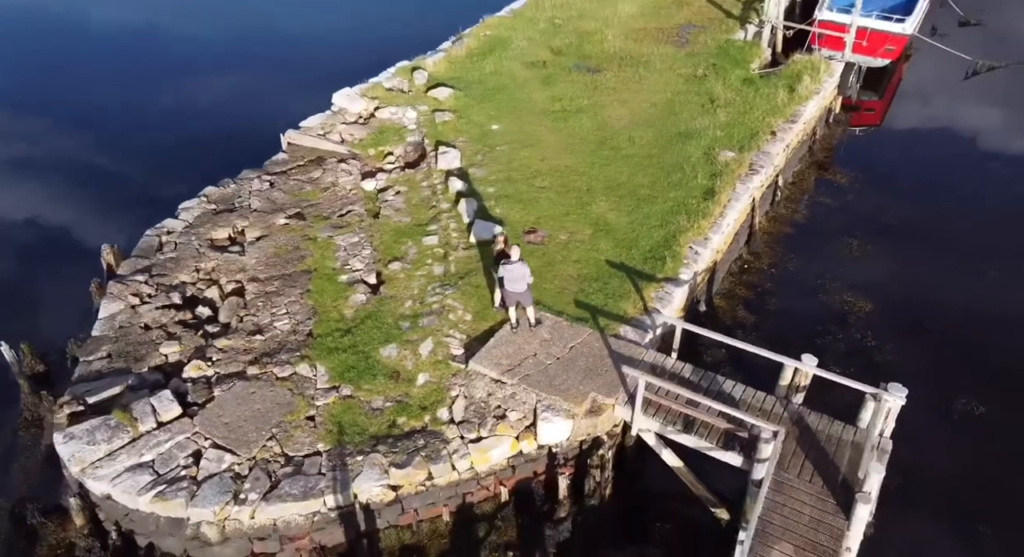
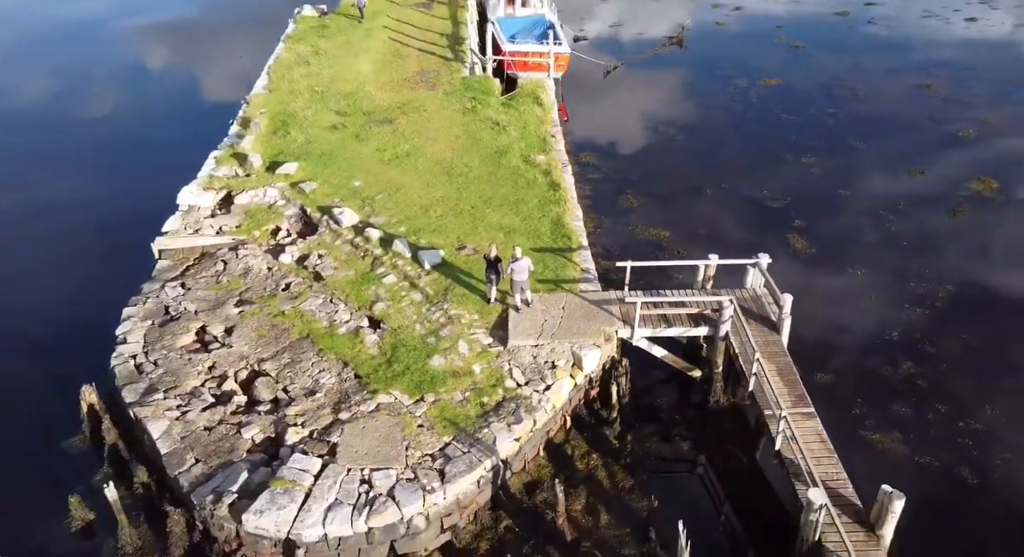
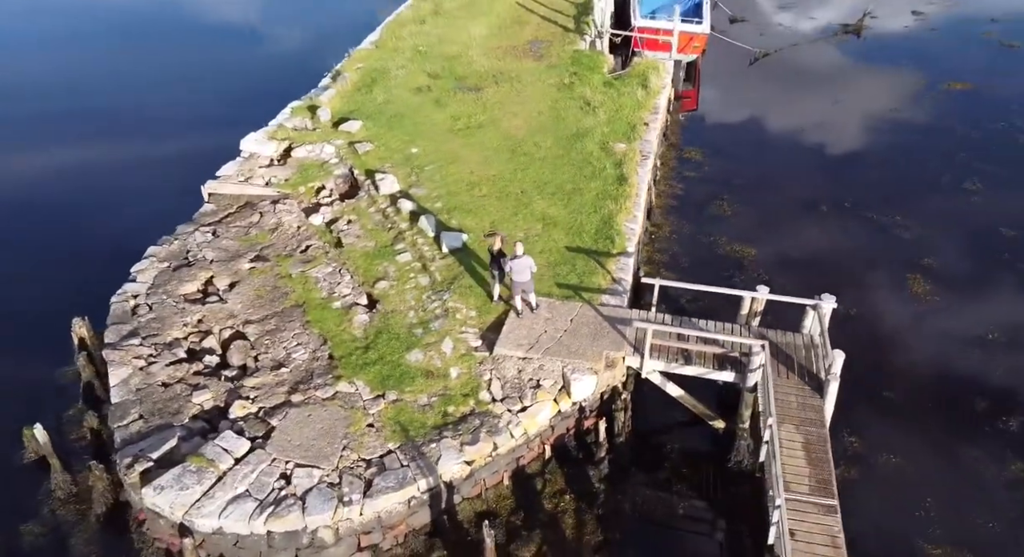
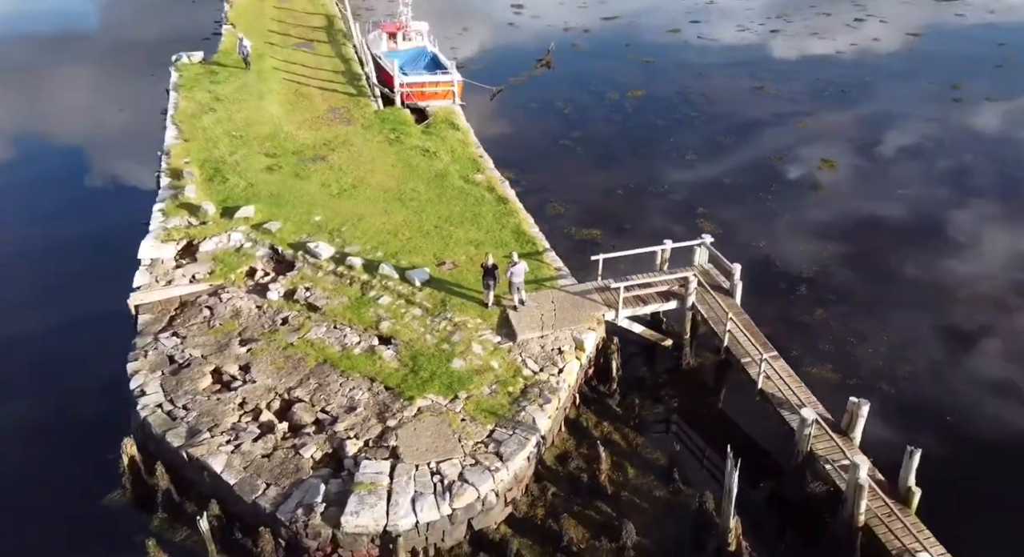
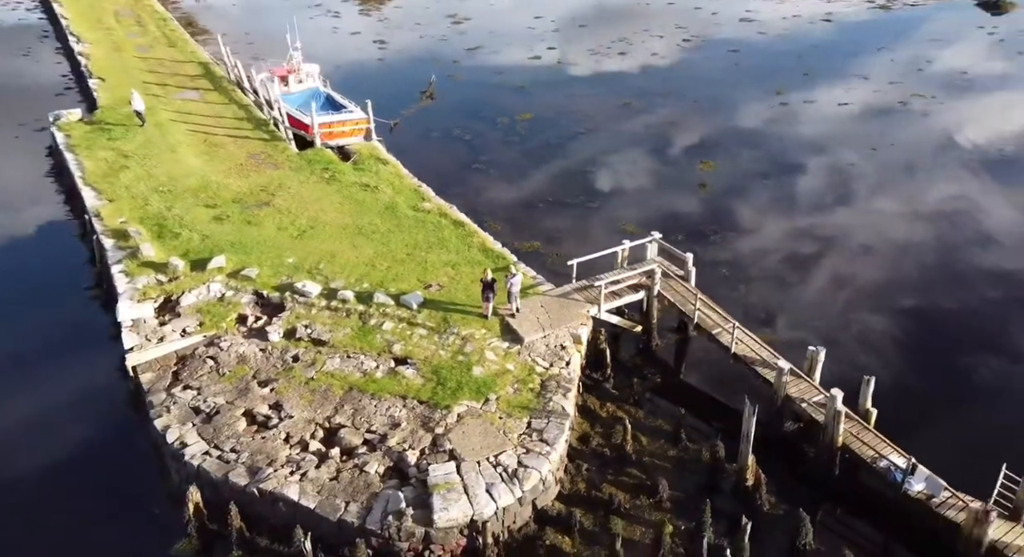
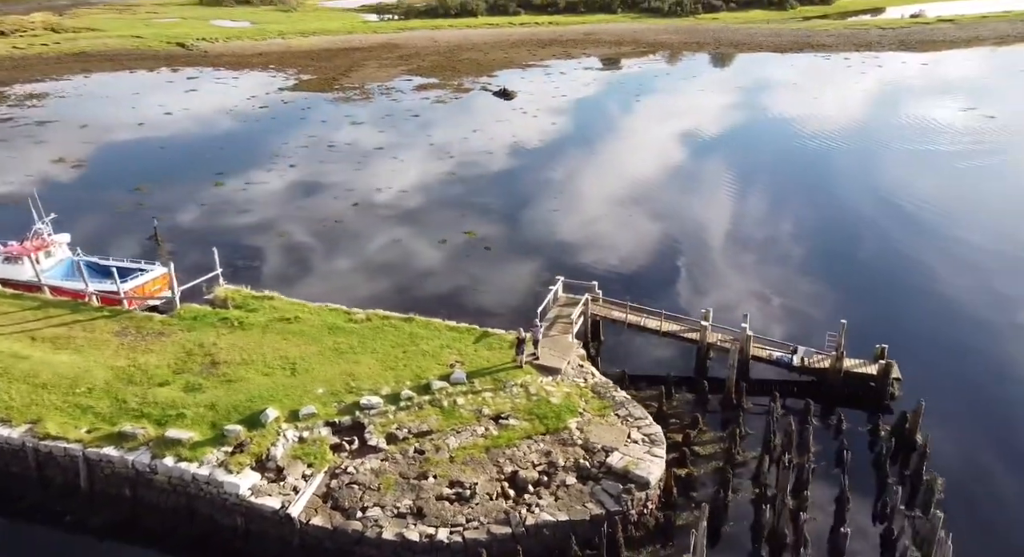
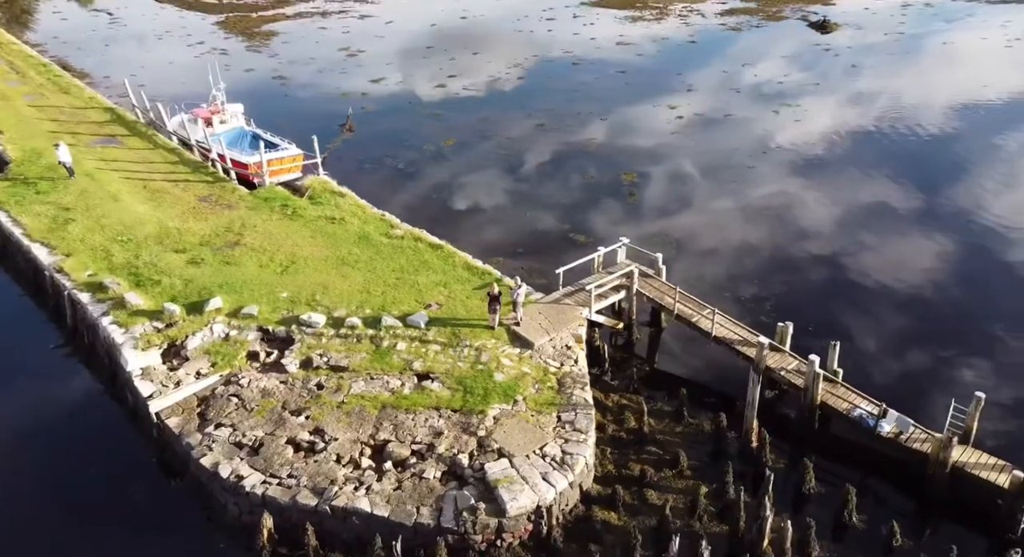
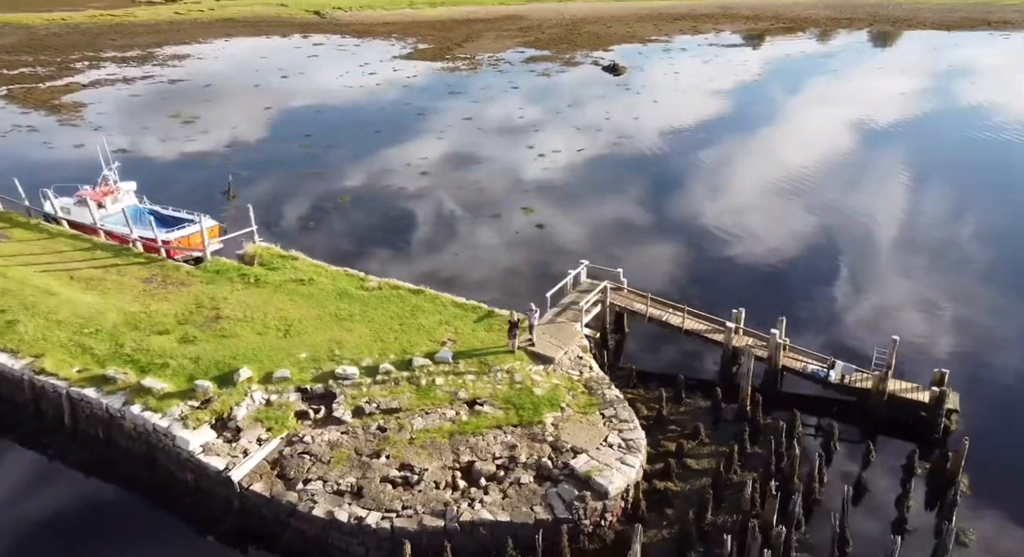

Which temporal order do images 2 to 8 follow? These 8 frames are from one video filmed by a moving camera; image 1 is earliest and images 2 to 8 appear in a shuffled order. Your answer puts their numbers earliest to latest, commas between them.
3, 2, 4, 5, 7, 8, 6
